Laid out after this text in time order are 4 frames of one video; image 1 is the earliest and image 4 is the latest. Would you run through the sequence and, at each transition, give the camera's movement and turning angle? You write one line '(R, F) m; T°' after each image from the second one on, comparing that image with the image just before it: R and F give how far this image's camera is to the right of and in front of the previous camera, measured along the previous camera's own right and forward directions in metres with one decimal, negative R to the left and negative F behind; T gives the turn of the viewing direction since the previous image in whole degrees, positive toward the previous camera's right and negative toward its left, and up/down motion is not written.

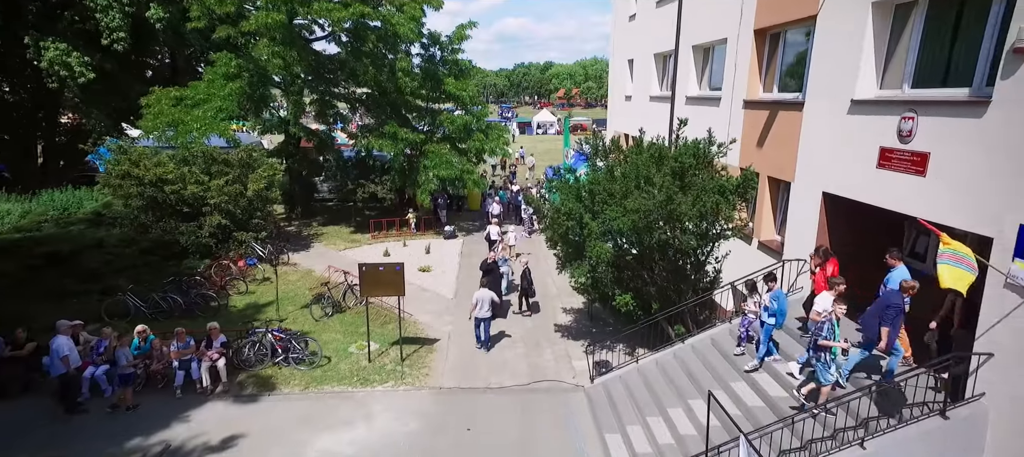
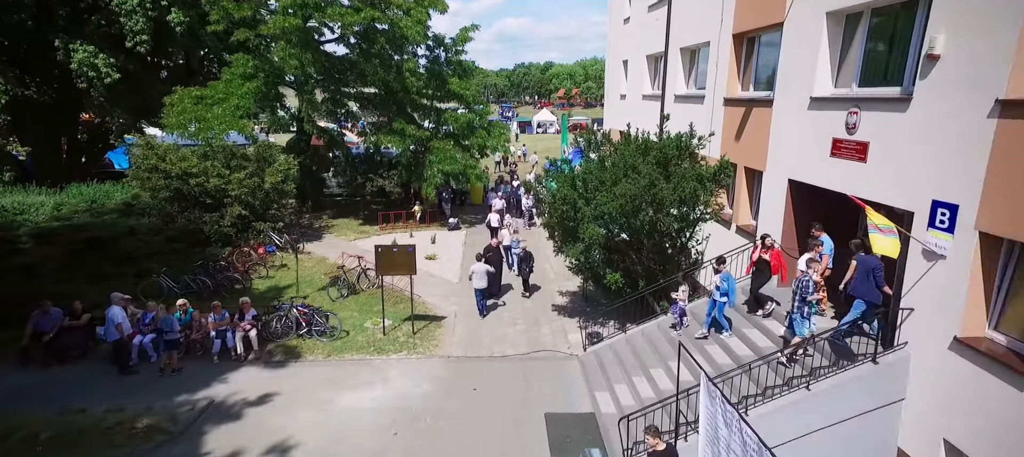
(0.0, -1.2) m; 0°
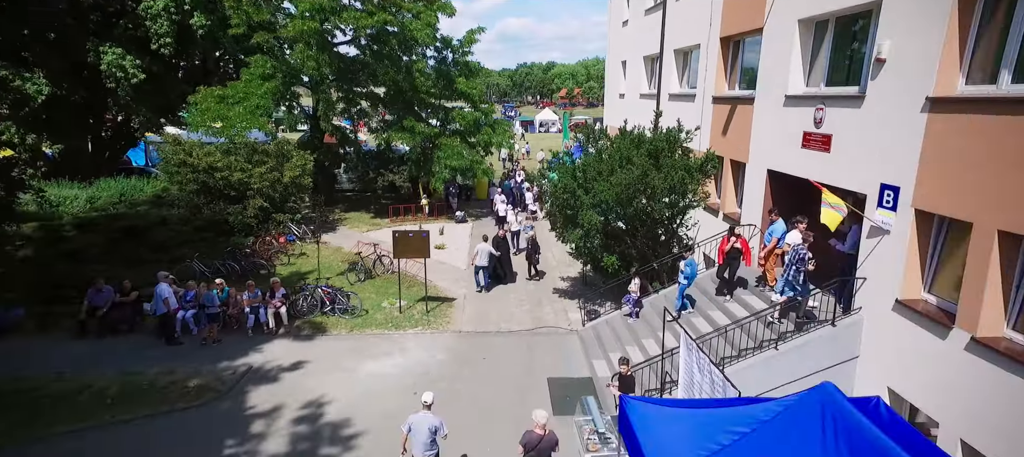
(-0.1, -1.1) m; 0°
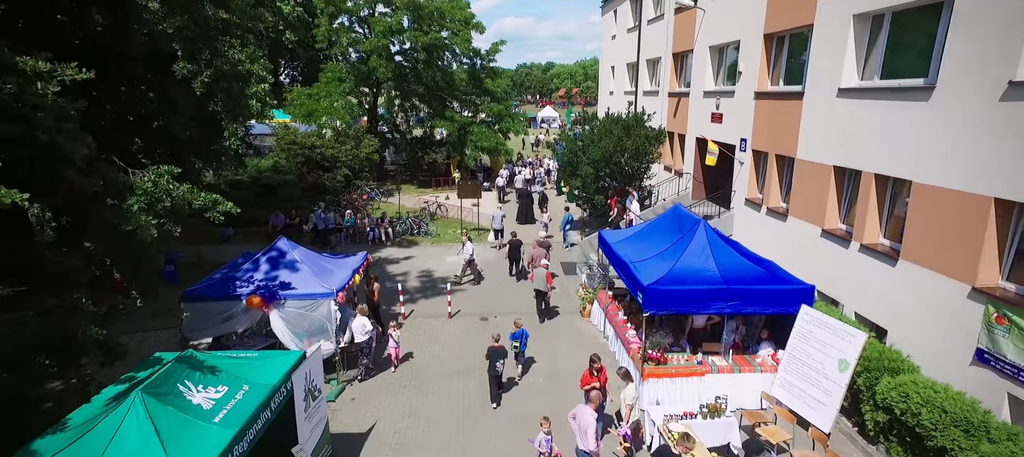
(-0.8, -6.9) m; 0°
